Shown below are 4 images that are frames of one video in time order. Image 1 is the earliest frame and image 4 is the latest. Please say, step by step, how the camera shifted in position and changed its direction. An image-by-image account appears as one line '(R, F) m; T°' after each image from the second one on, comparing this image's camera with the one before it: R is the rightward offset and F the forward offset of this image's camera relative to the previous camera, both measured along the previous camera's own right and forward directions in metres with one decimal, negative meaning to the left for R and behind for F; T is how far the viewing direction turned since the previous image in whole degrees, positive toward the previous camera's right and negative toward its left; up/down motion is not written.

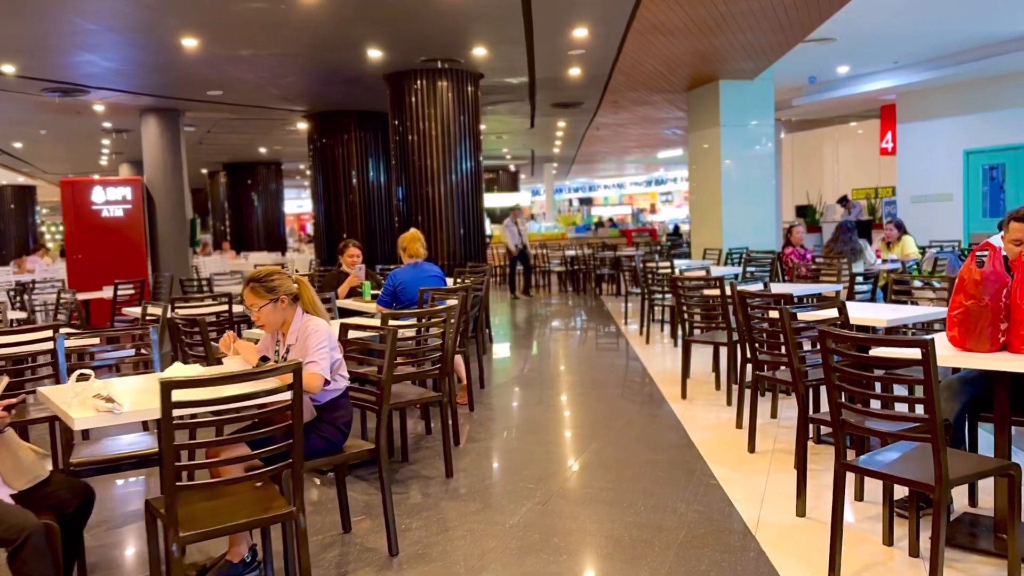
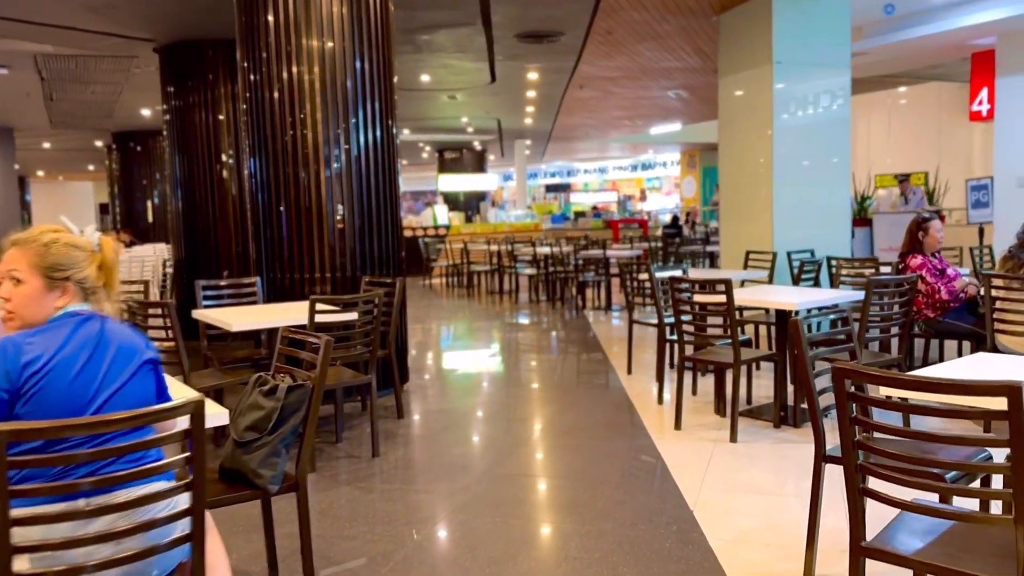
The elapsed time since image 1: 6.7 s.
(+0.3, +3.5) m; +2°
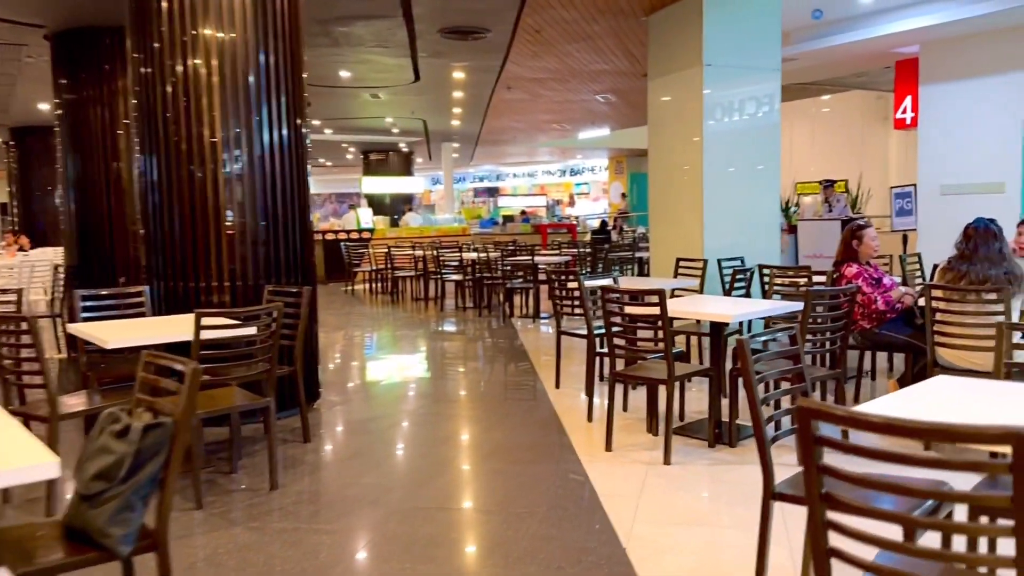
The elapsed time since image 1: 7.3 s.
(+0.1, +0.3) m; +5°
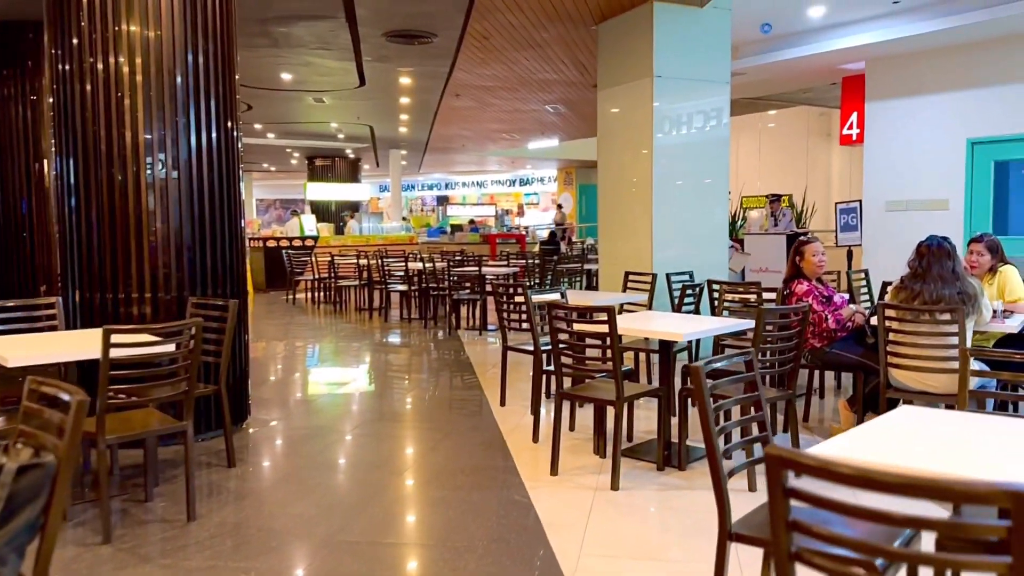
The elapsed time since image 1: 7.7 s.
(0.0, +0.2) m; +3°
